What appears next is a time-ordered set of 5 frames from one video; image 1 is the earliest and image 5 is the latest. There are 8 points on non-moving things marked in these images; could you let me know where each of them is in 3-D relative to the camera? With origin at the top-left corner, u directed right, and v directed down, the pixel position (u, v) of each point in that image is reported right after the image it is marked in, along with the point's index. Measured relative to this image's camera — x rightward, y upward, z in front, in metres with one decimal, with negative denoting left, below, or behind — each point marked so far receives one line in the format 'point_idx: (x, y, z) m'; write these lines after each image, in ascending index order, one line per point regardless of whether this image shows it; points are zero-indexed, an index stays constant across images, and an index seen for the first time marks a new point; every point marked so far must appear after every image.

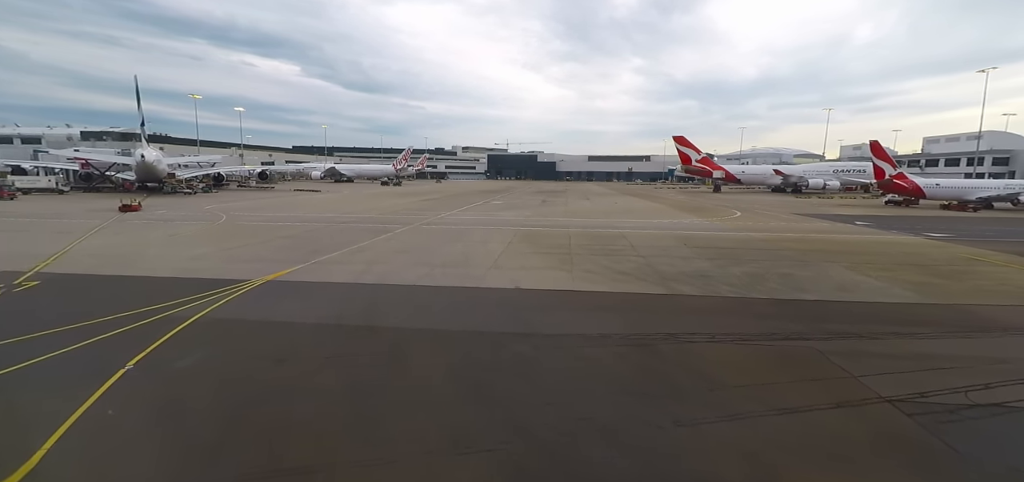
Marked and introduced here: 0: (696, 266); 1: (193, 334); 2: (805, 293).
0: (+5.2, -0.7, +11.7) m
1: (-5.3, -1.5, +7.1) m
2: (+6.4, -1.1, +9.1) m
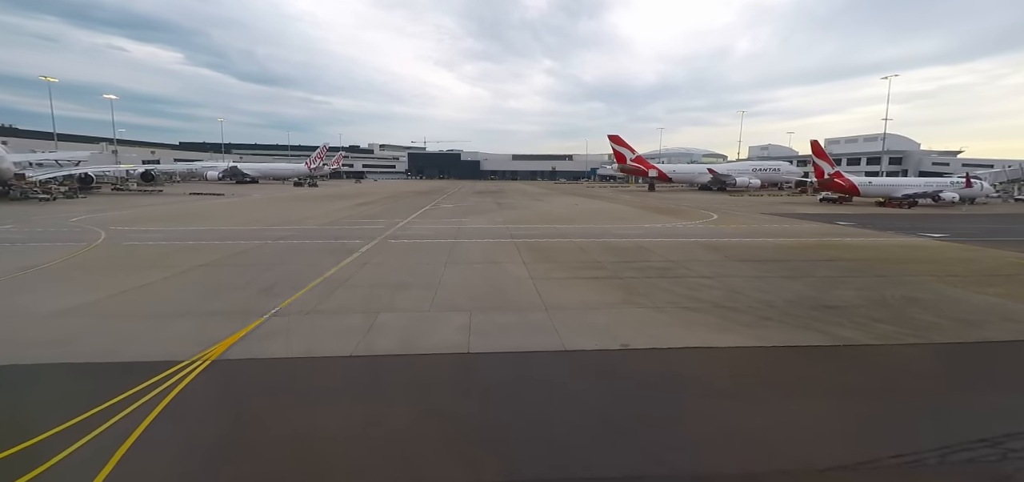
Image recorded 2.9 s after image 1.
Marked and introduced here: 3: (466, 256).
0: (+6.4, -1.1, +9.5) m
1: (-3.1, -2.3, +3.1) m
2: (+8.0, -1.5, +7.2) m
3: (-1.5, -0.5, +14.0) m
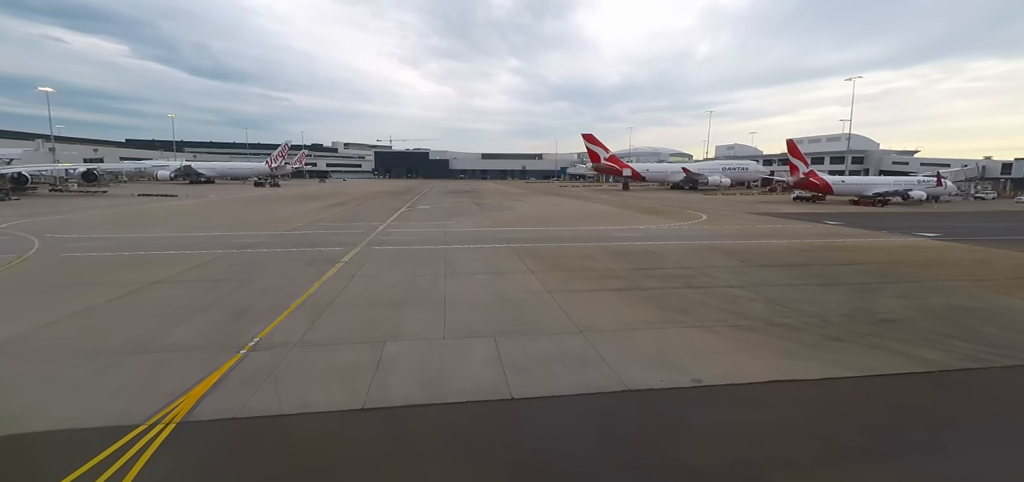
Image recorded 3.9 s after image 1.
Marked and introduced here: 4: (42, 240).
0: (+6.8, -1.2, +8.8) m
1: (-2.2, -2.6, +1.7) m
2: (+8.6, -1.6, +6.6) m
3: (-1.4, -0.7, +12.6) m
4: (-21.6, +0.1, +19.2) m
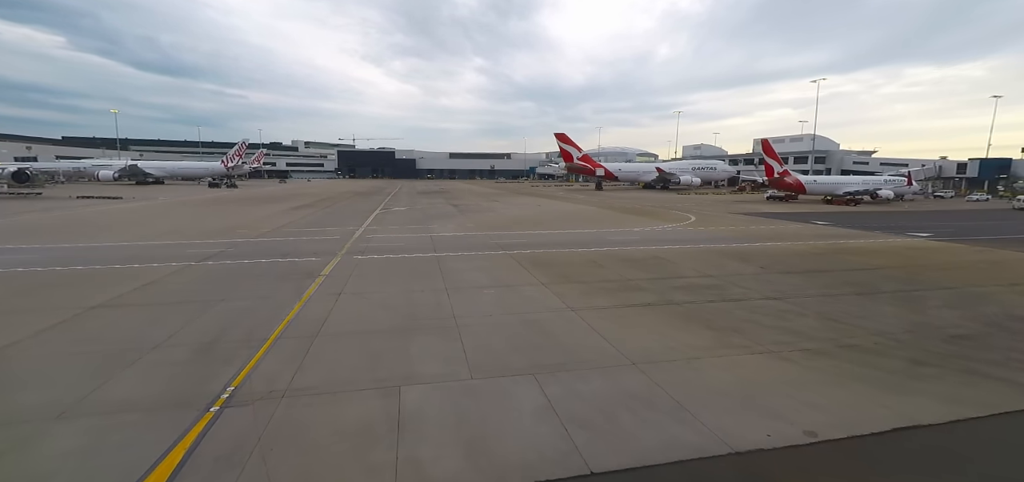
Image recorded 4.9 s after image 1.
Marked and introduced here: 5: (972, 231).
0: (+7.3, -1.4, +8.1) m
1: (-1.2, -2.8, +0.3) m
2: (+9.2, -1.8, +6.0) m
3: (-1.3, -1.0, +11.3) m
4: (-21.9, -0.5, +16.3) m
5: (+20.0, +0.5, +18.1) m
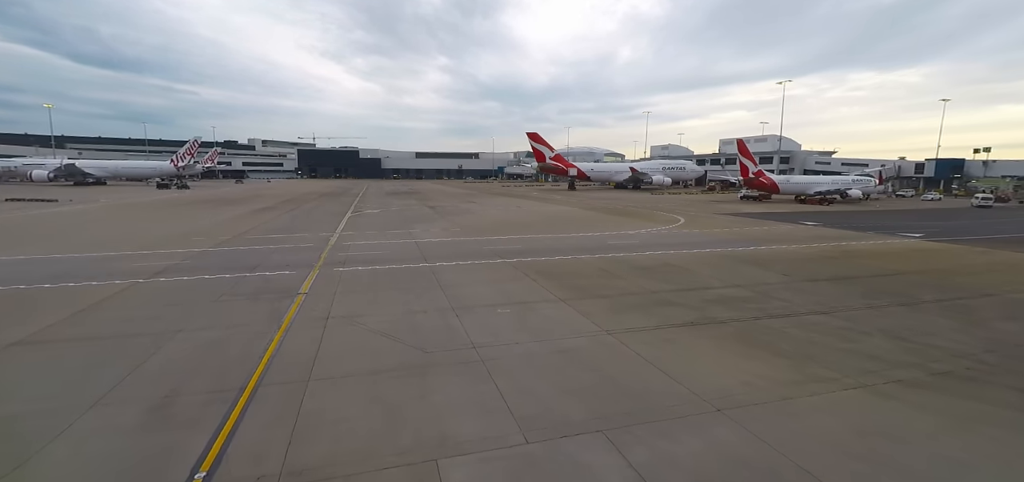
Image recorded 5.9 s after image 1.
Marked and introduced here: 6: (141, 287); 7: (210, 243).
0: (+7.8, -1.5, +7.4) m
1: (0.0, -3.1, -0.9) m
2: (+9.9, -1.9, +5.5) m
3: (-1.0, -1.2, +10.0) m
4: (-22.0, -1.0, +13.4) m
5: (+19.6, +0.5, +18.4) m
6: (-9.8, -1.2, +11.1) m
7: (-13.1, -0.1, +18.1) m
